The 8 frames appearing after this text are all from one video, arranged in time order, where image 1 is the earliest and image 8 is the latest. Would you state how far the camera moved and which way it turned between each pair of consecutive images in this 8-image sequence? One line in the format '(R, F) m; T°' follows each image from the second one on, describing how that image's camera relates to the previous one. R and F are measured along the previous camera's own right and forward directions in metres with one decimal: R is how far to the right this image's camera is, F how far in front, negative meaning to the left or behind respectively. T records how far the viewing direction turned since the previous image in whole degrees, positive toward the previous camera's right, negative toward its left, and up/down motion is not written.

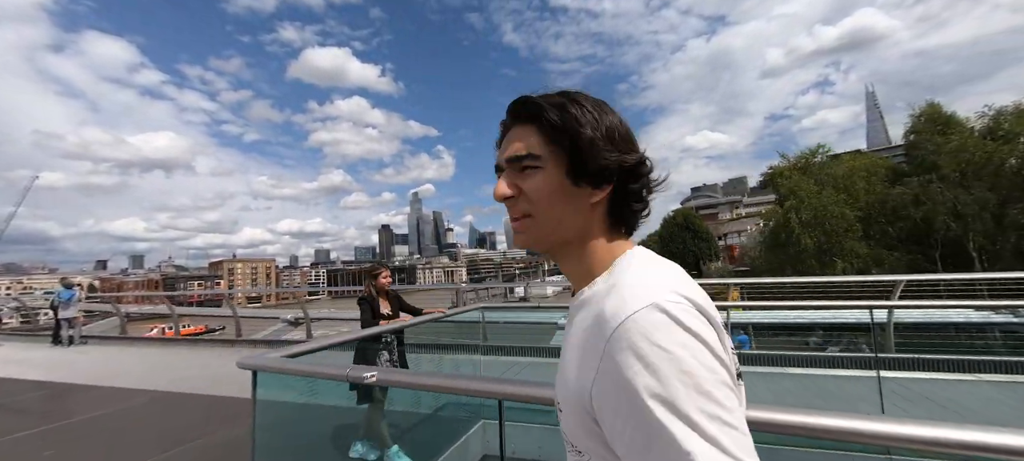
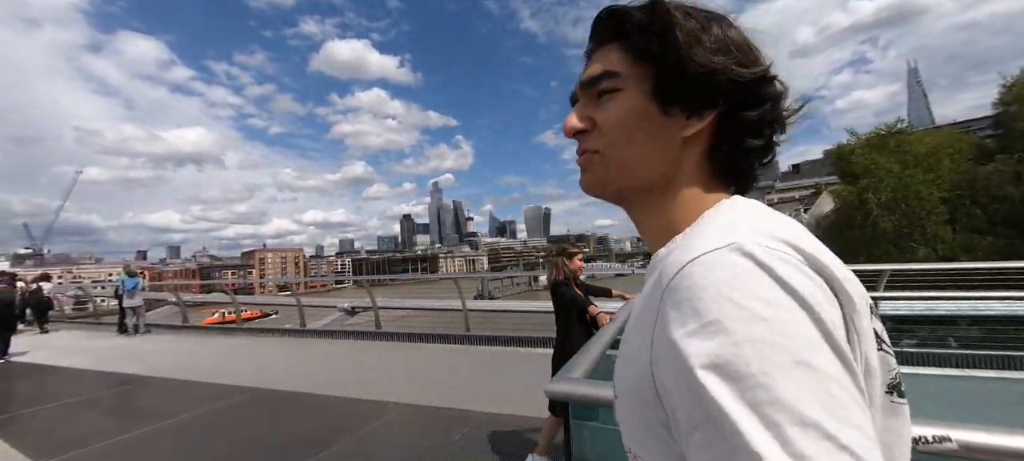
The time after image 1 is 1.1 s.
(-0.6, +0.3) m; -3°
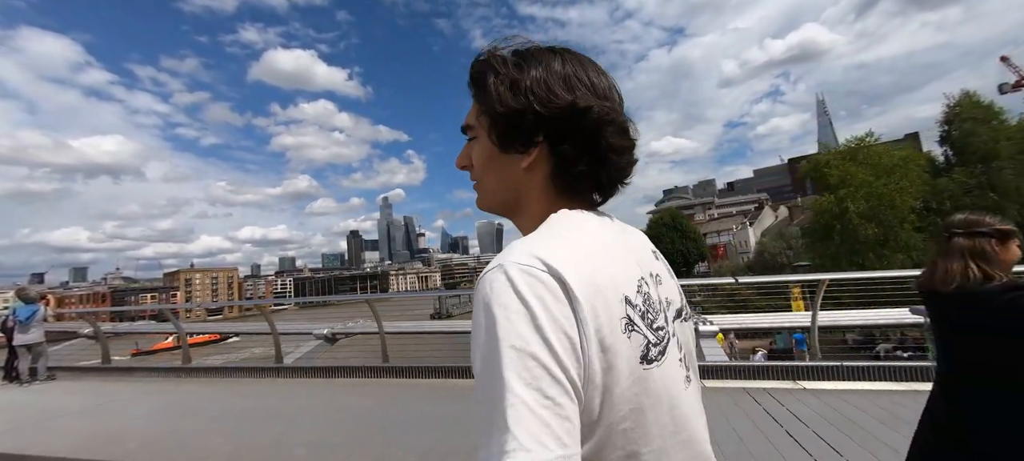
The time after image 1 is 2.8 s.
(-0.7, +0.7) m; +7°
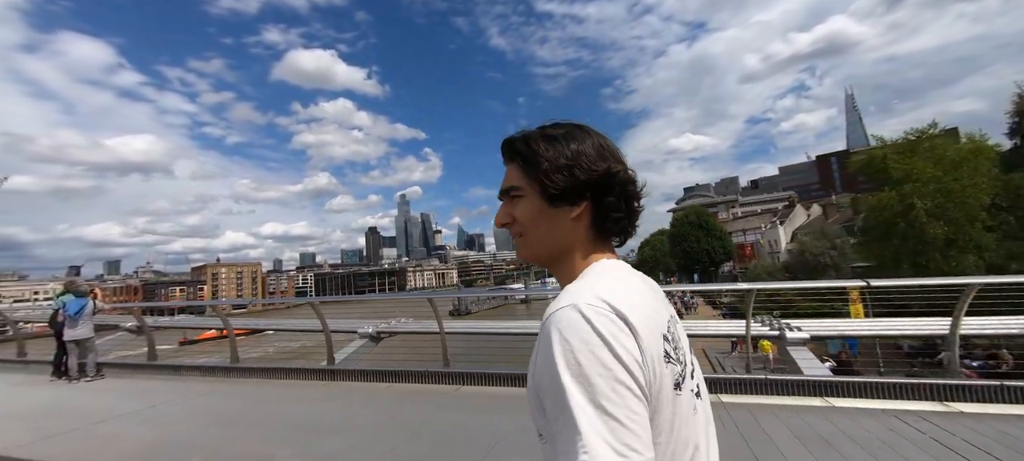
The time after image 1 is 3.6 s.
(-0.4, +0.3) m; -2°
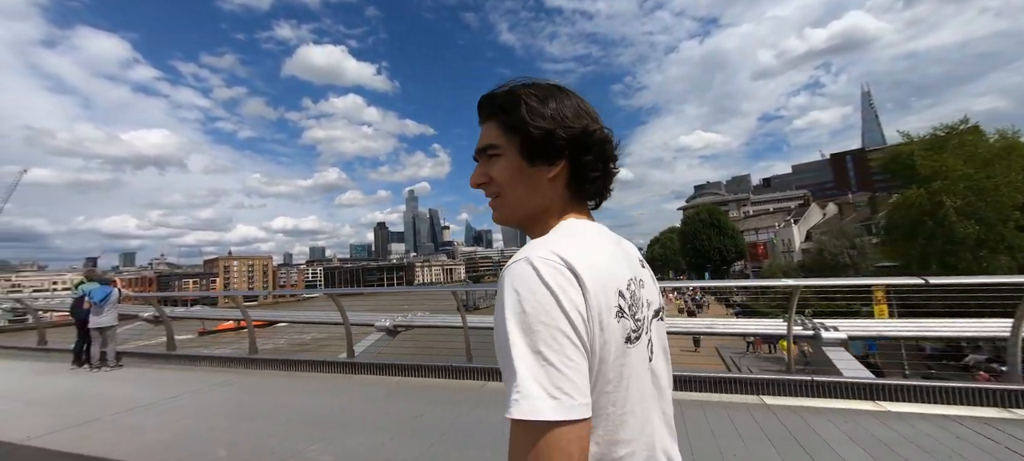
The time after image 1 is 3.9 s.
(-0.1, +0.1) m; -1°
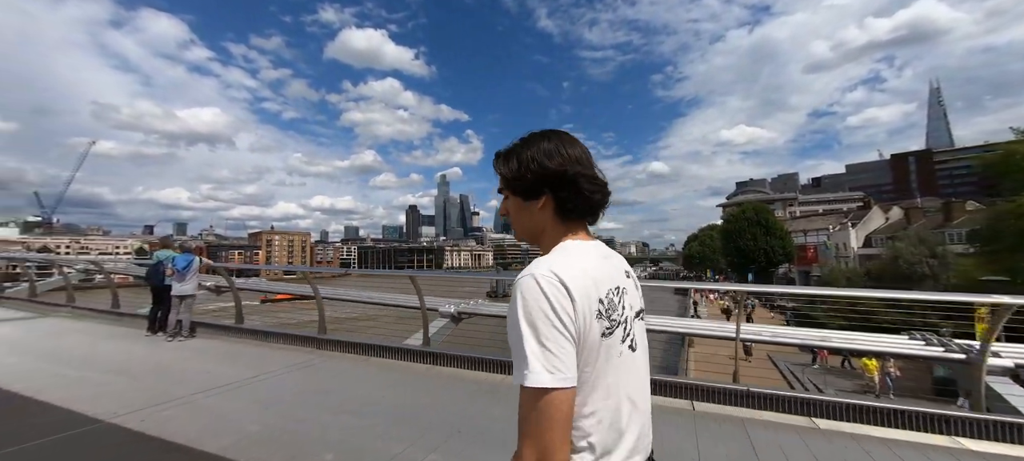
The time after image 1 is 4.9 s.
(-0.5, +0.3) m; -4°
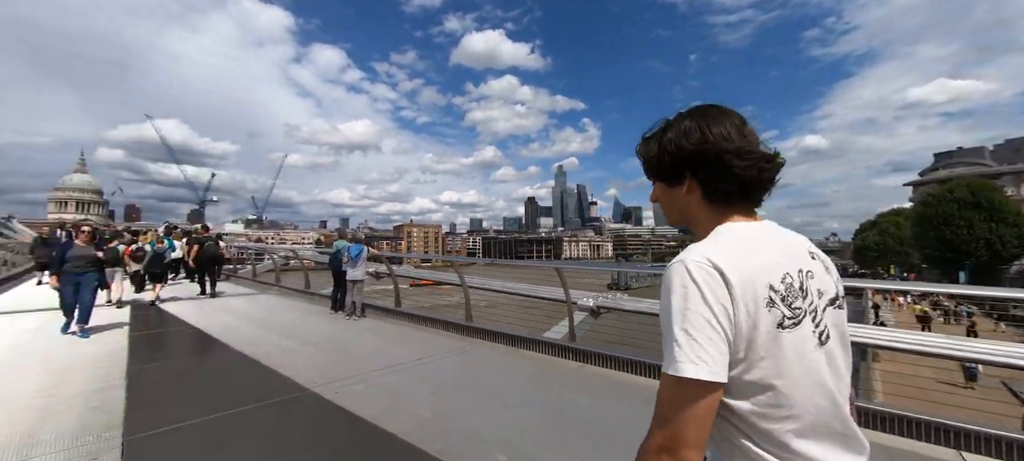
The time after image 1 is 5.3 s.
(-0.2, +0.2) m; -17°
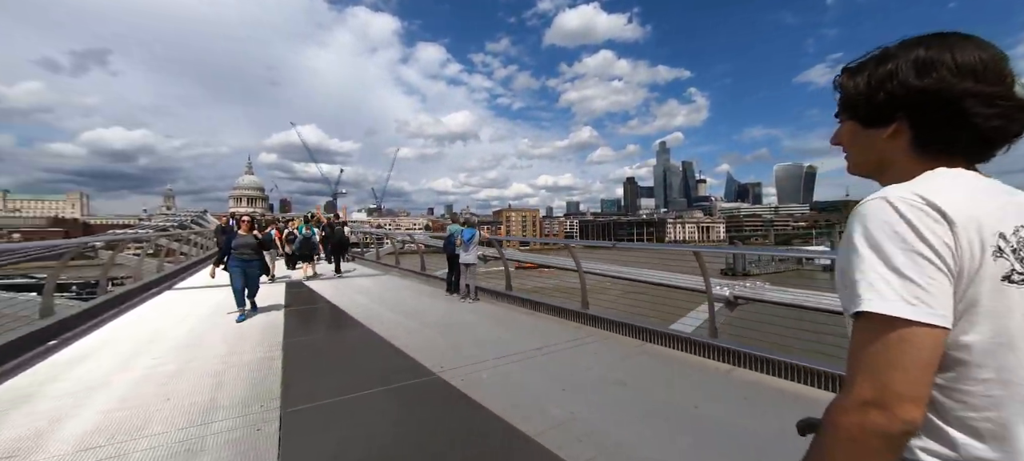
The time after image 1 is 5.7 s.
(-0.2, +0.2) m; -14°
